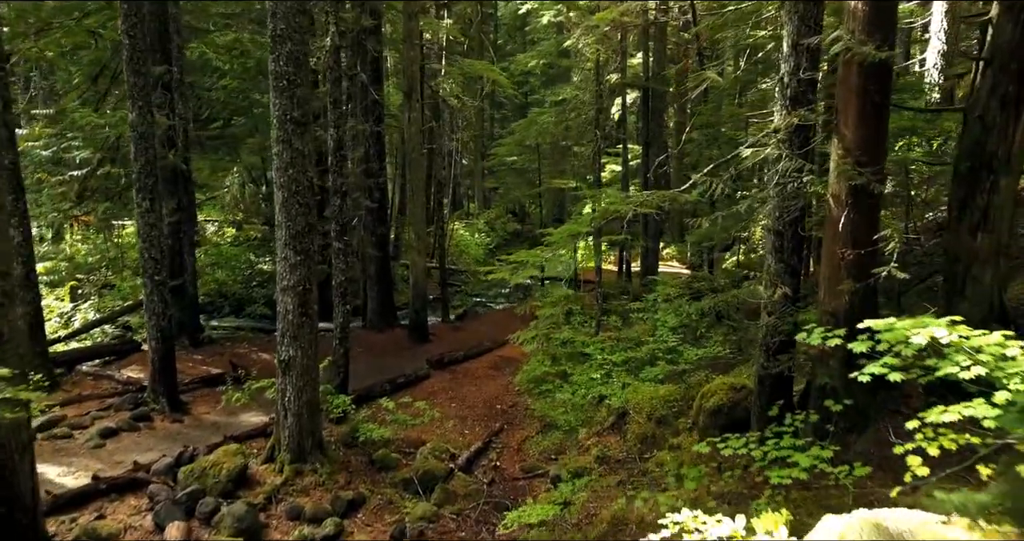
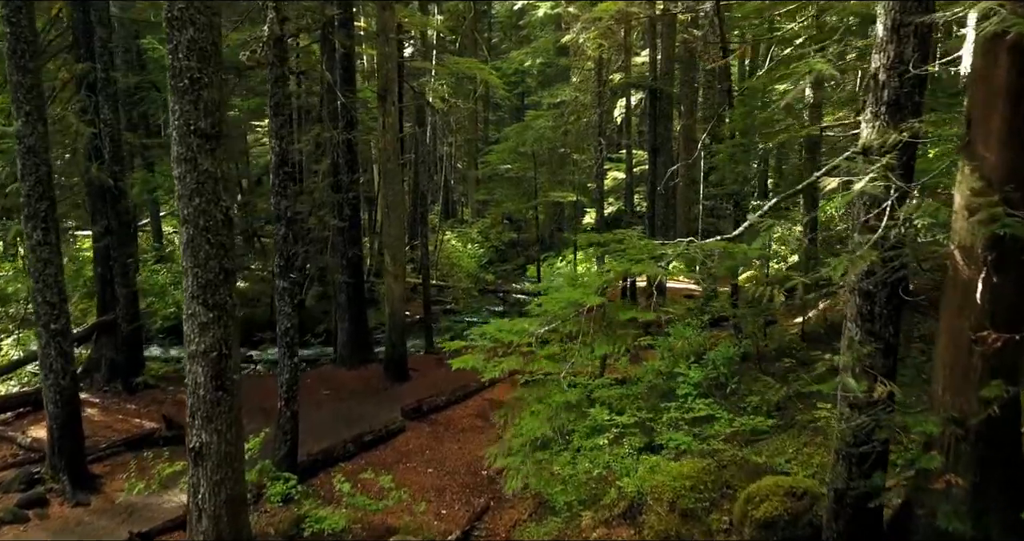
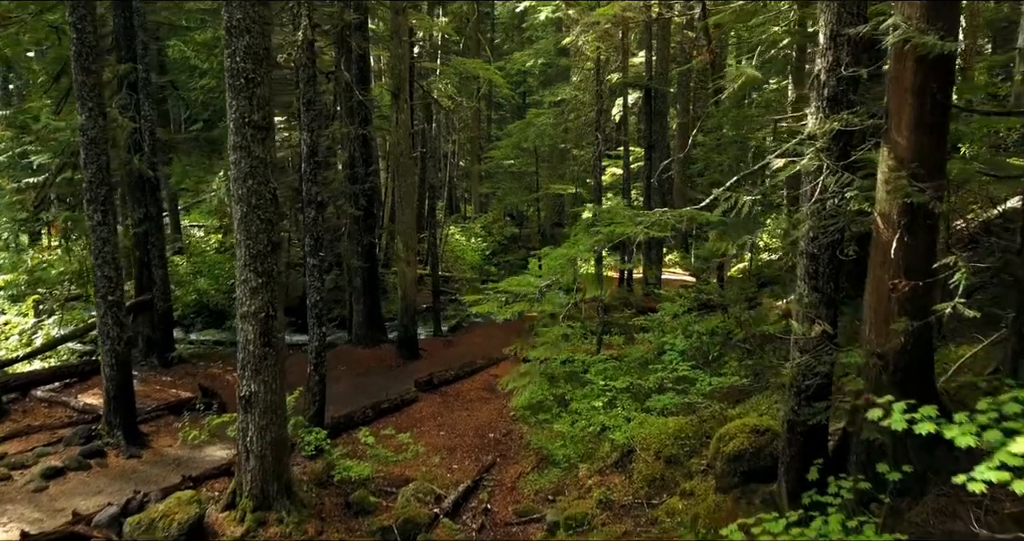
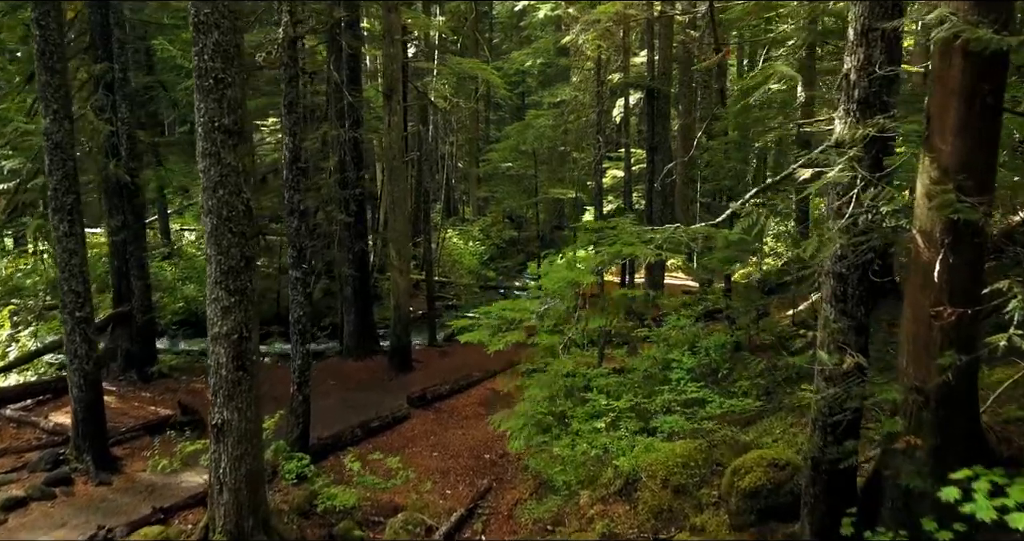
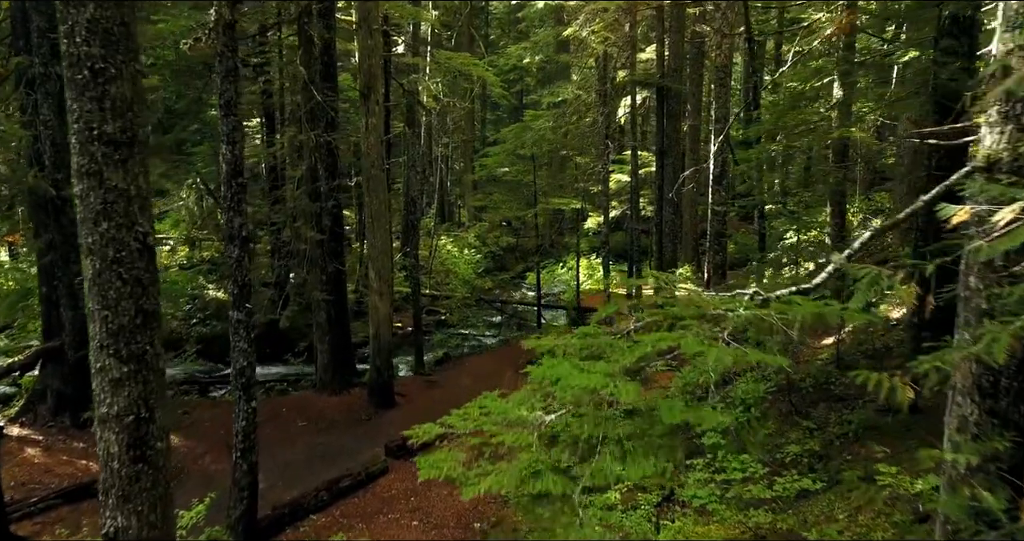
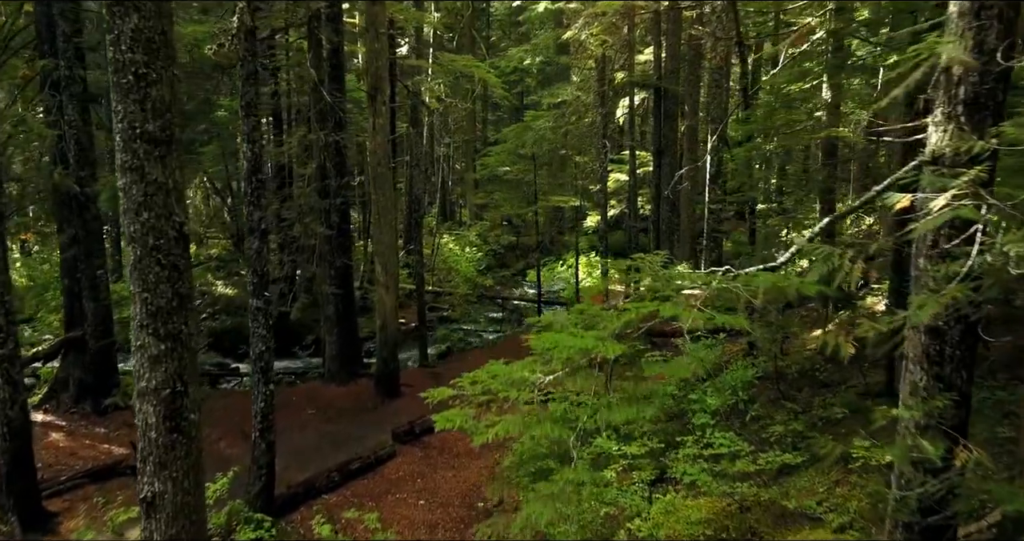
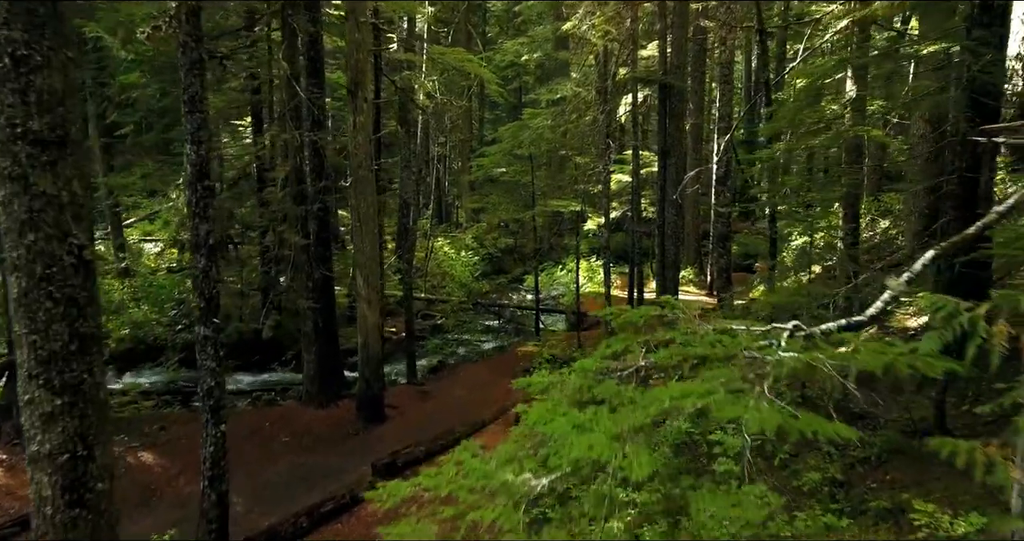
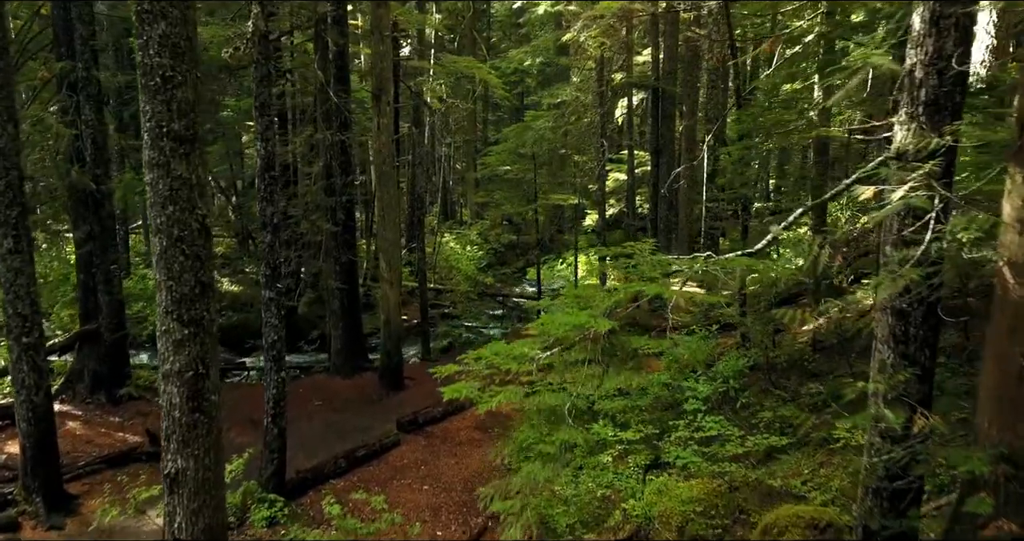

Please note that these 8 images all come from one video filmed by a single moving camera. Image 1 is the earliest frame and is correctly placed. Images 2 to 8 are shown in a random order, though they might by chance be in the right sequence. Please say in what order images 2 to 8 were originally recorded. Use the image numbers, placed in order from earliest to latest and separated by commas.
3, 4, 2, 8, 6, 5, 7
